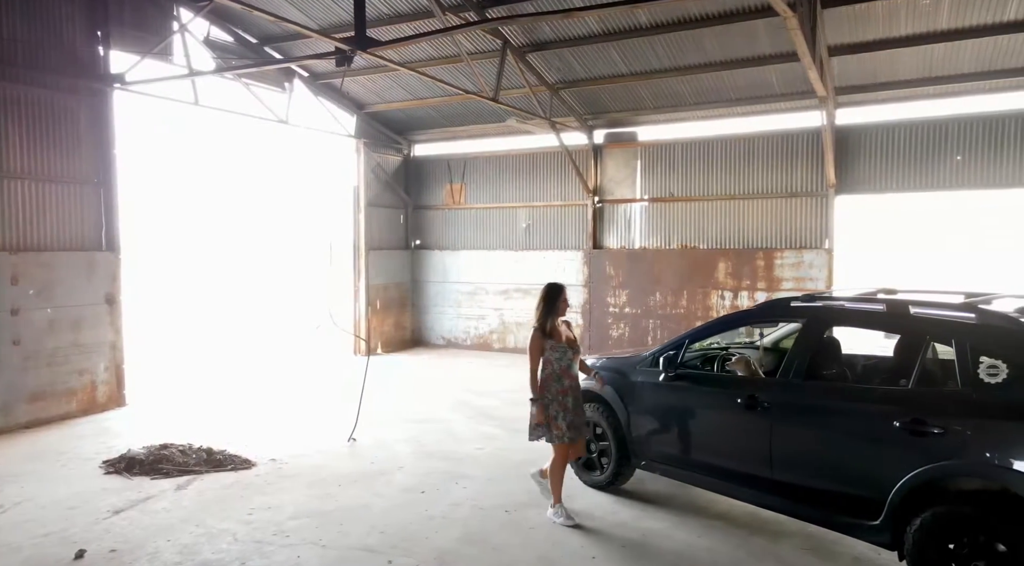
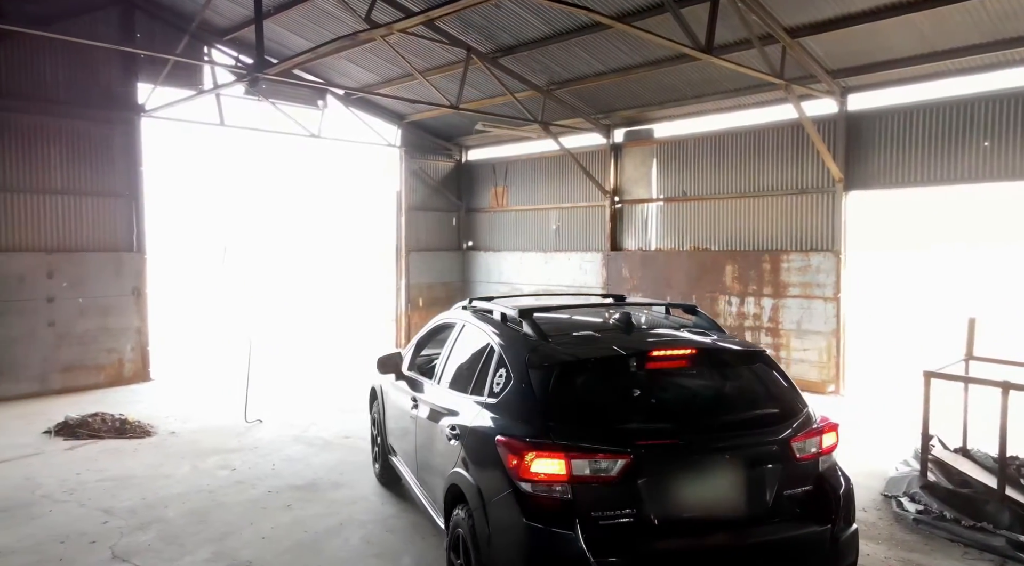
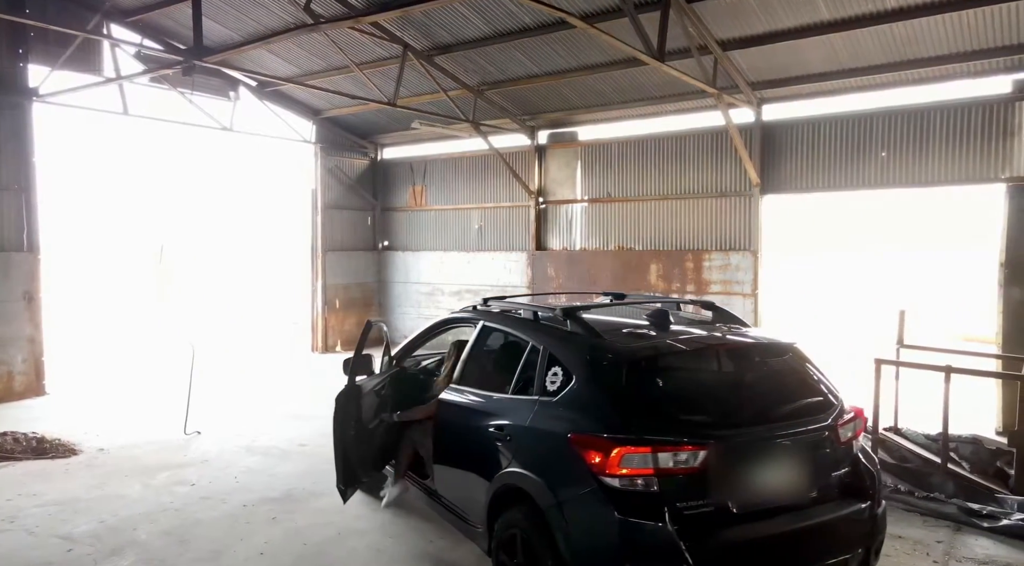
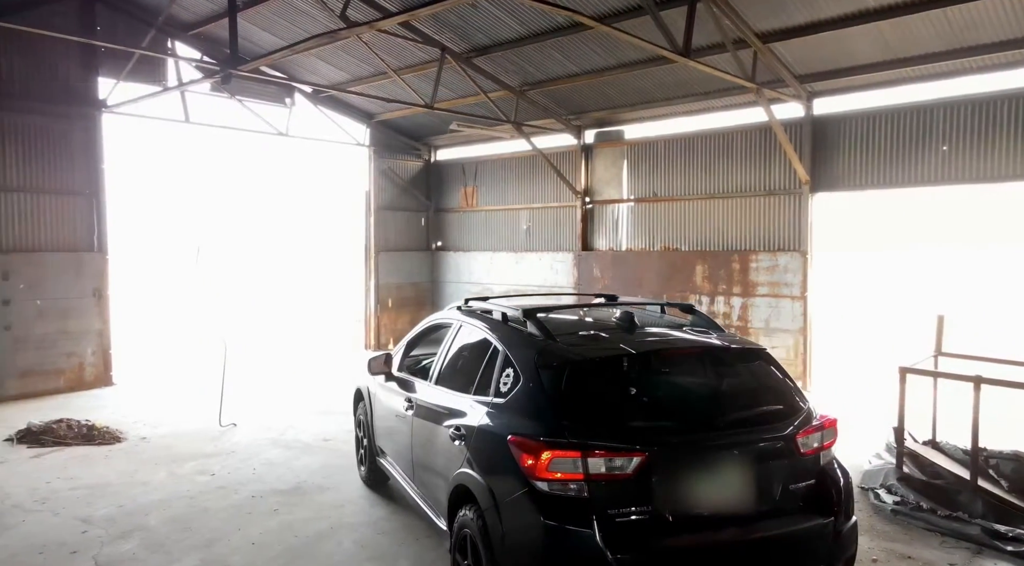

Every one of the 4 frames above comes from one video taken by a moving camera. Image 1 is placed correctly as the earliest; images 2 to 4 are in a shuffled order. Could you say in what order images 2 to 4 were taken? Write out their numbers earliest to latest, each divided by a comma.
3, 4, 2
